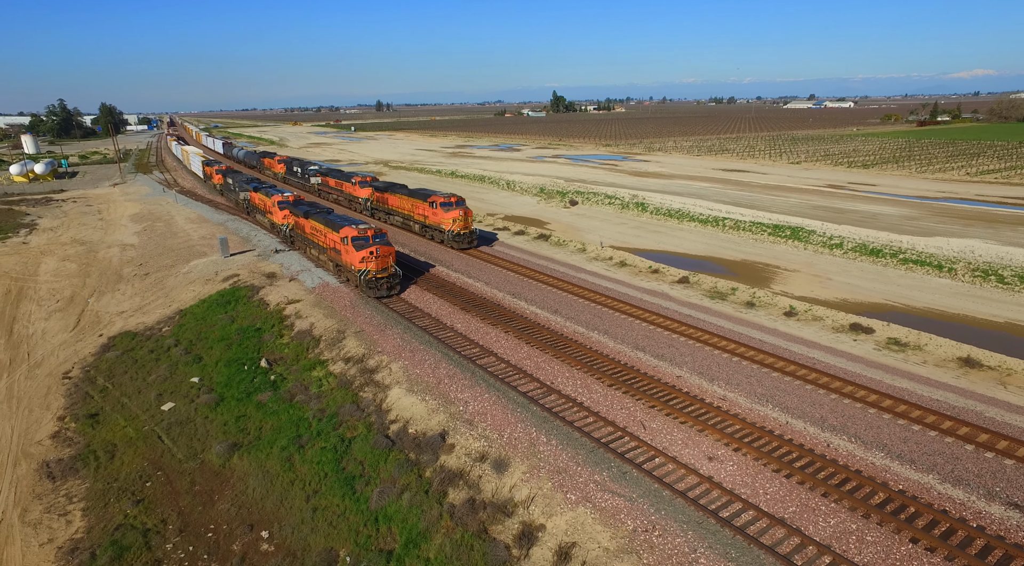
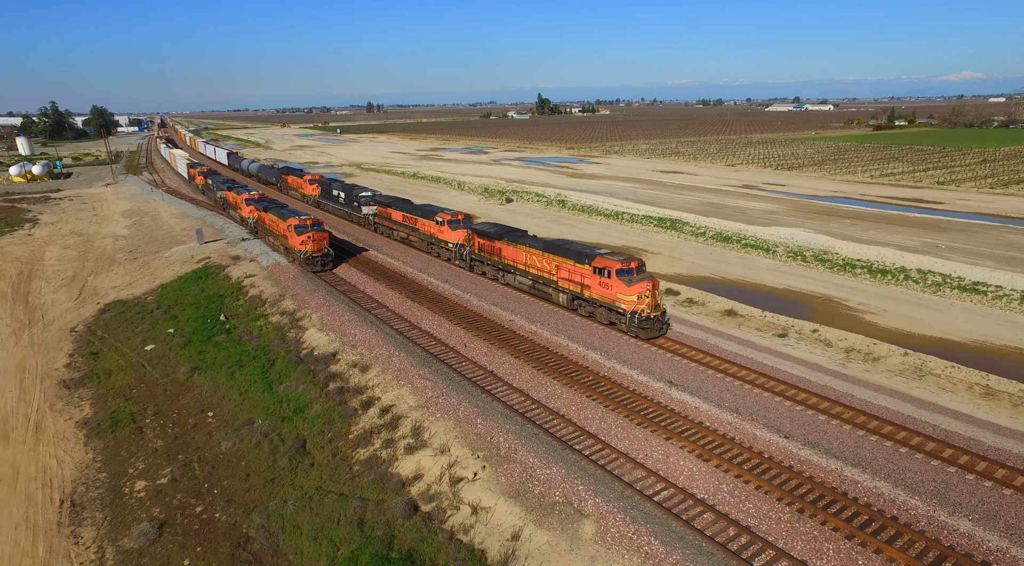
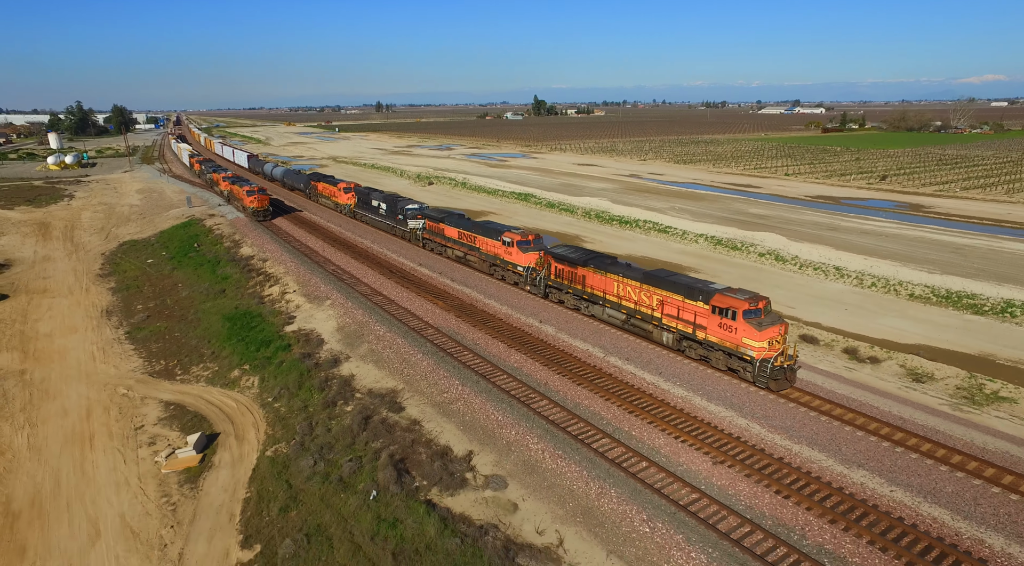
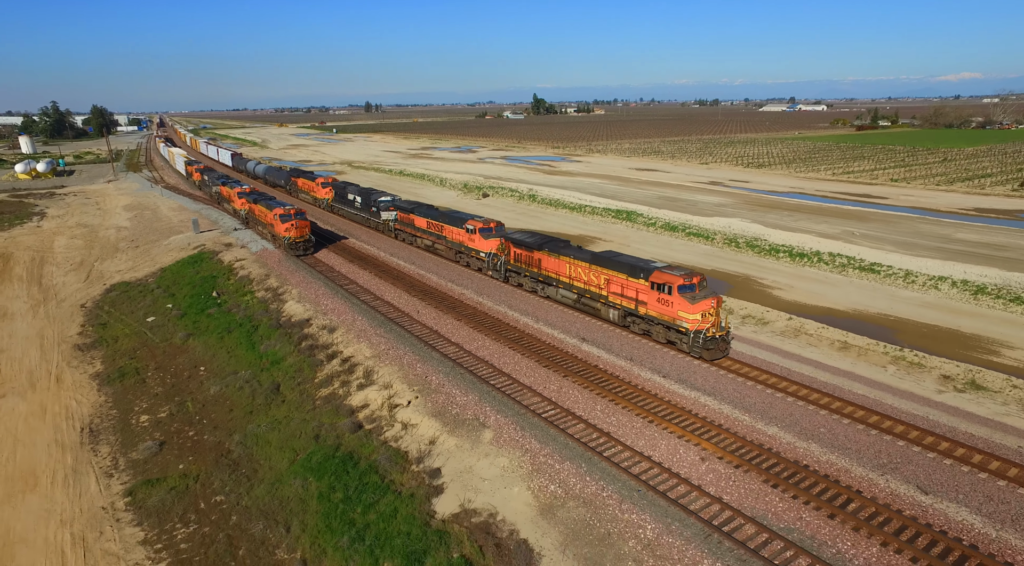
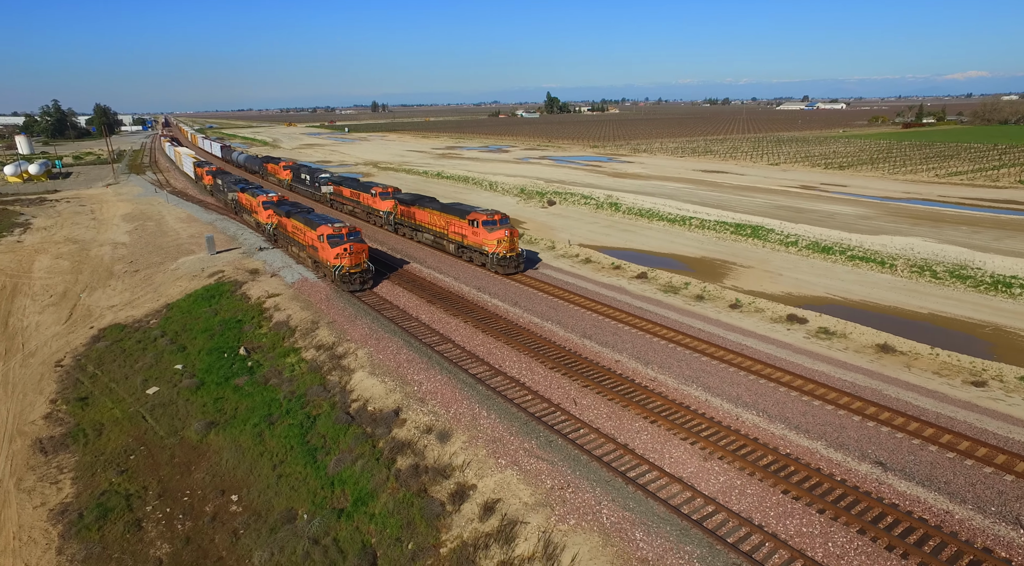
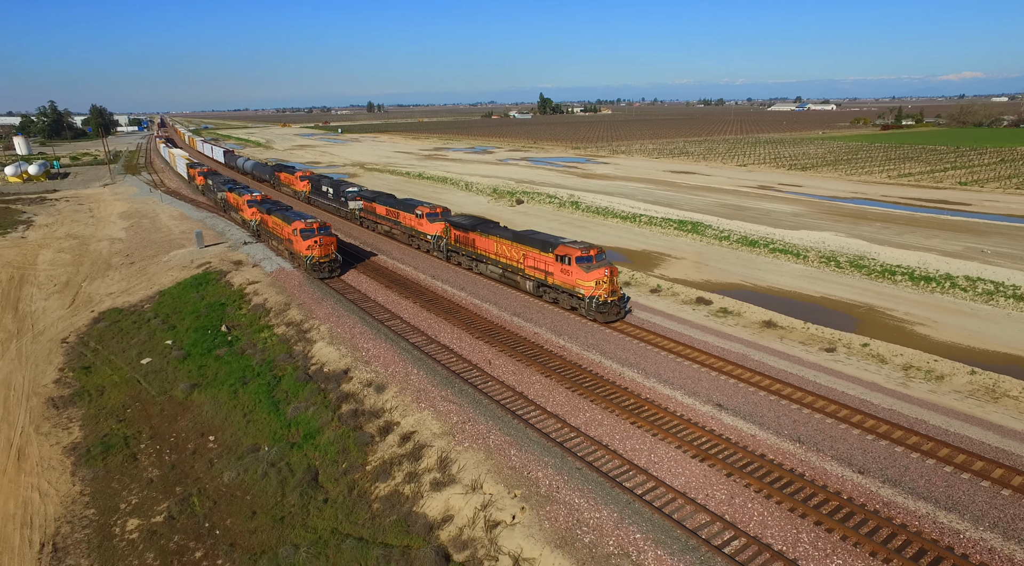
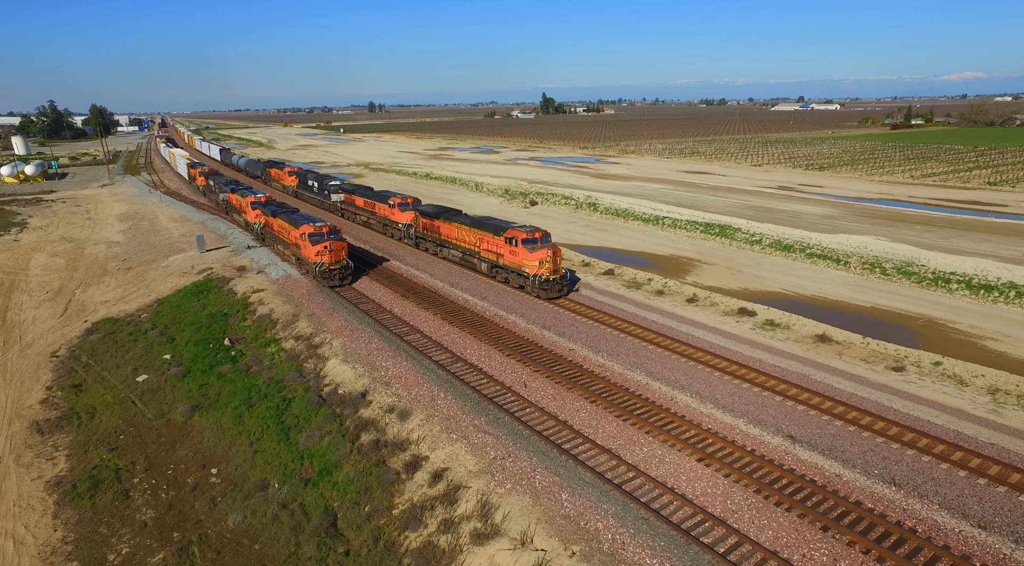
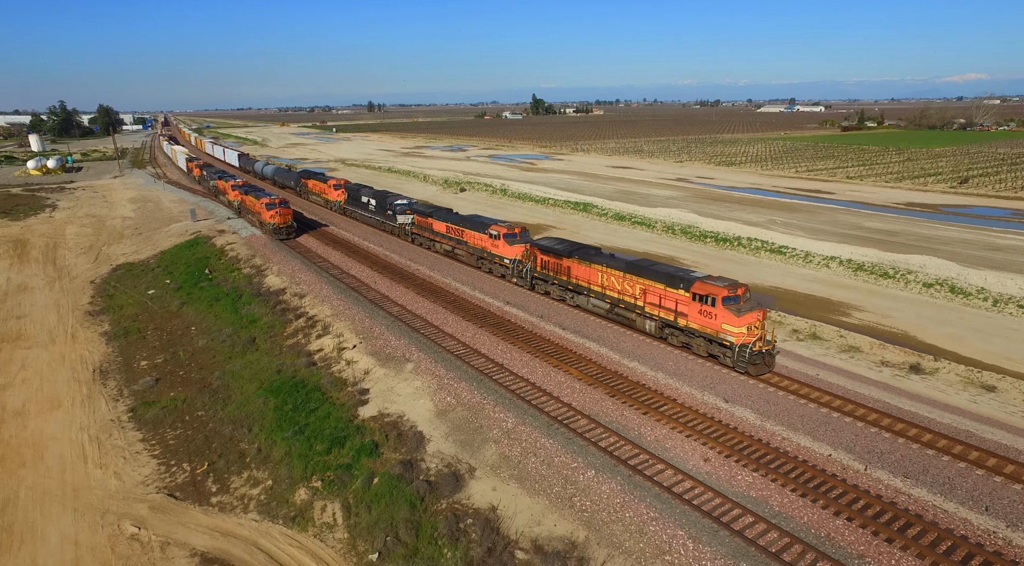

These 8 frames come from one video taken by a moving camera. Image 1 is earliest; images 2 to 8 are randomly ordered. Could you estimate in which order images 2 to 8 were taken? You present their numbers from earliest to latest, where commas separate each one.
5, 7, 6, 2, 4, 8, 3
